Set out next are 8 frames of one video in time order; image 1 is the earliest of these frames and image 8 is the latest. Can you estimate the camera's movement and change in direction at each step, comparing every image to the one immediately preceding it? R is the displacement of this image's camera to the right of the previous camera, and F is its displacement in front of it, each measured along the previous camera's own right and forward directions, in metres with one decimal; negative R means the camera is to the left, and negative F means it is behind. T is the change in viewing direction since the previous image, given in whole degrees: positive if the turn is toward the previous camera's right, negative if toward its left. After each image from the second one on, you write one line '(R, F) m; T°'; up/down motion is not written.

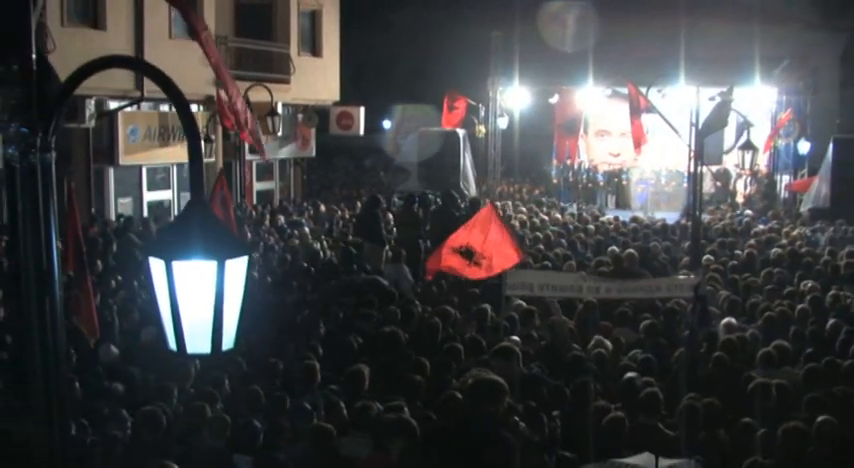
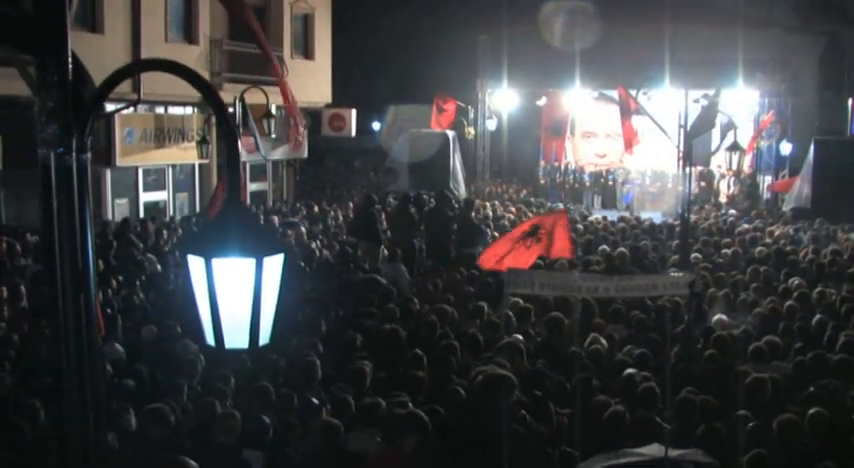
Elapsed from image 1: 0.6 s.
(-0.2, -0.3) m; +1°
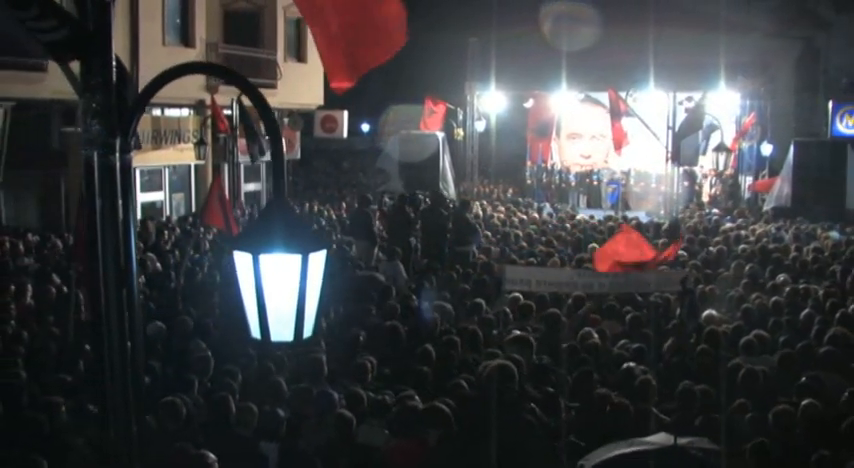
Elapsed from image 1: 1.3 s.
(-0.2, -0.4) m; +1°
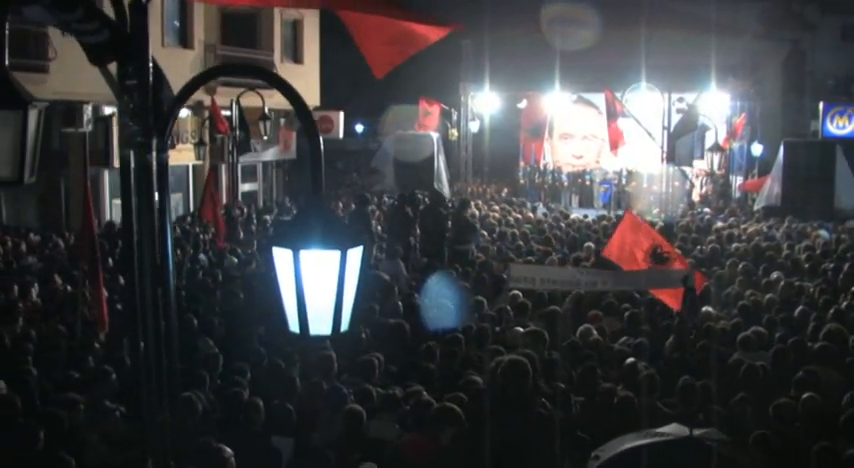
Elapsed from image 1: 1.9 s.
(-0.2, -0.2) m; +1°
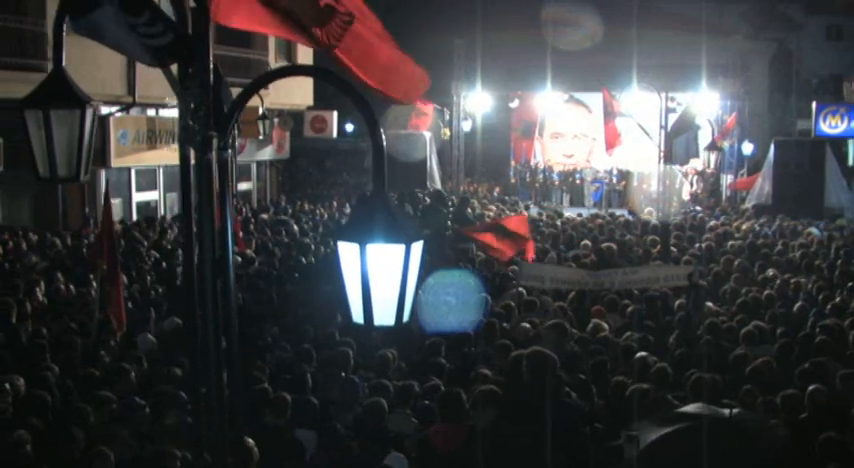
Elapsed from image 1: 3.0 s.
(-0.3, -0.1) m; +1°
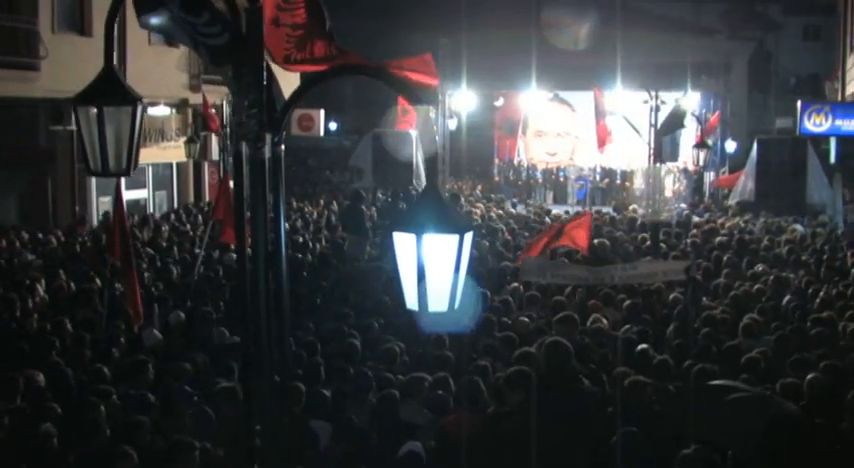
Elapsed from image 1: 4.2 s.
(-0.3, -0.1) m; +2°
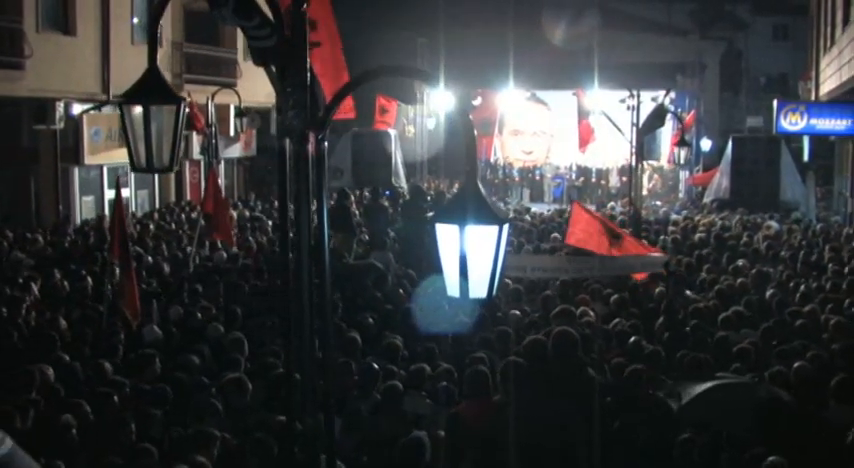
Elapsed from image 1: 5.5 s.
(-0.3, -0.2) m; +2°
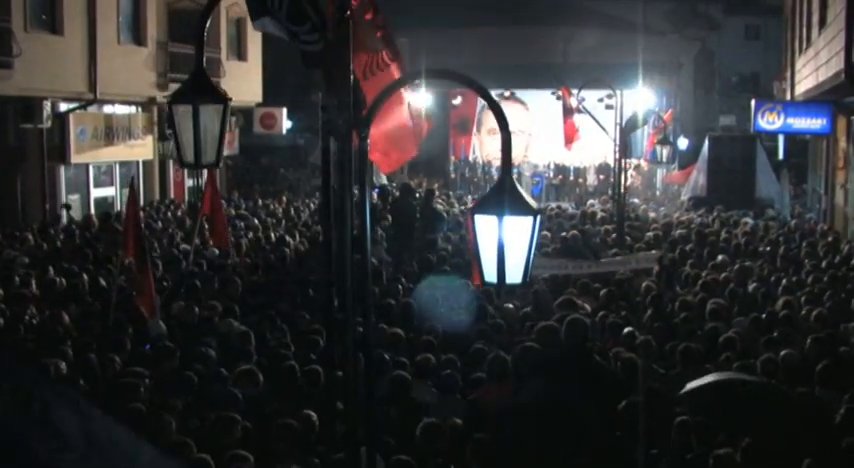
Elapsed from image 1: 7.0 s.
(-0.4, -0.2) m; +2°
